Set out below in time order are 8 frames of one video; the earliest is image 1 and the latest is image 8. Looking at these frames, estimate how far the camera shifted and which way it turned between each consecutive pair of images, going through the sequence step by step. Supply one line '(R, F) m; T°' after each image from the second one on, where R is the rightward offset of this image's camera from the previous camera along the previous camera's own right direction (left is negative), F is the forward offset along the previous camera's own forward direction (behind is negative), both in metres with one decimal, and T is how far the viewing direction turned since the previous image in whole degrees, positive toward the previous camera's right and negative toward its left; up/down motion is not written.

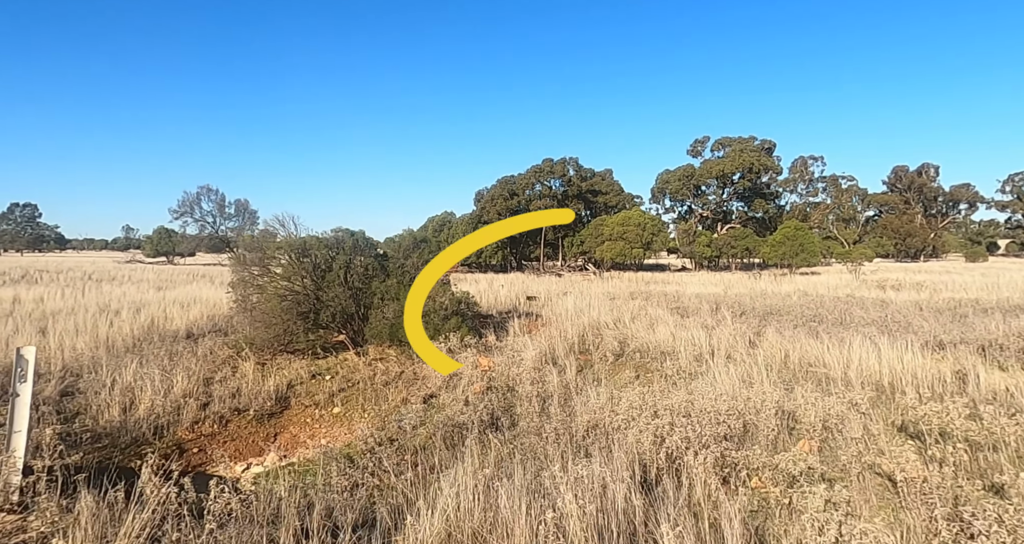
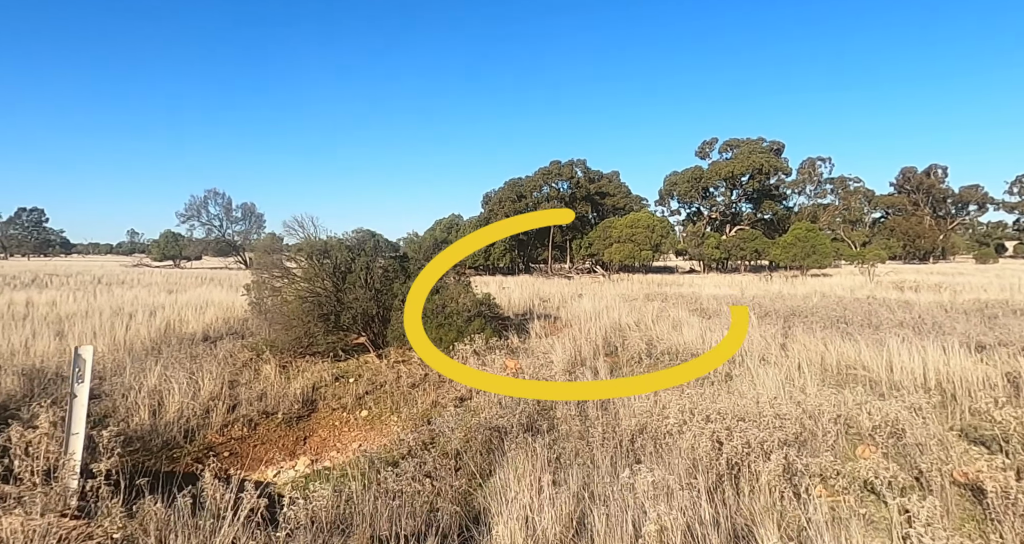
(-0.3, +0.1) m; 0°
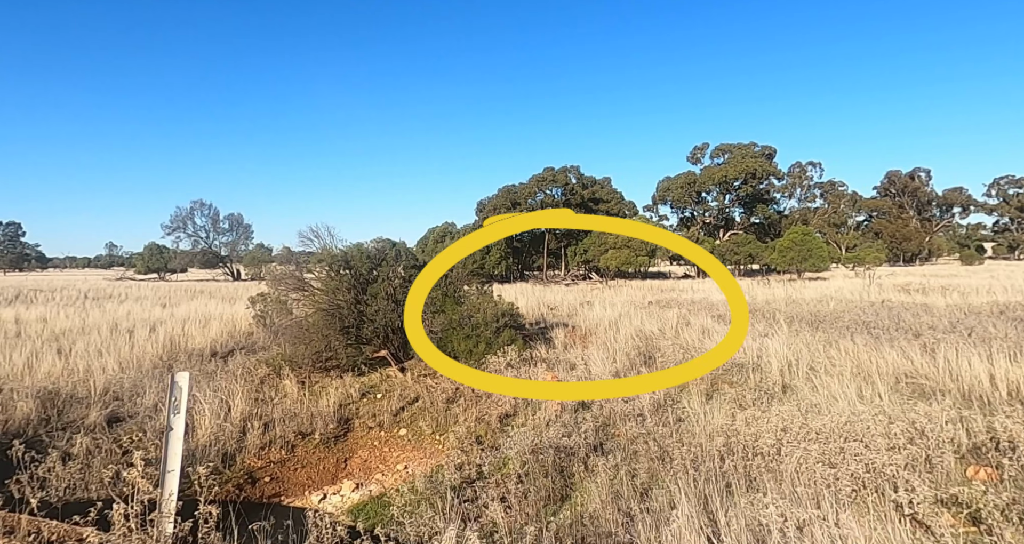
(-0.6, +0.2) m; +1°
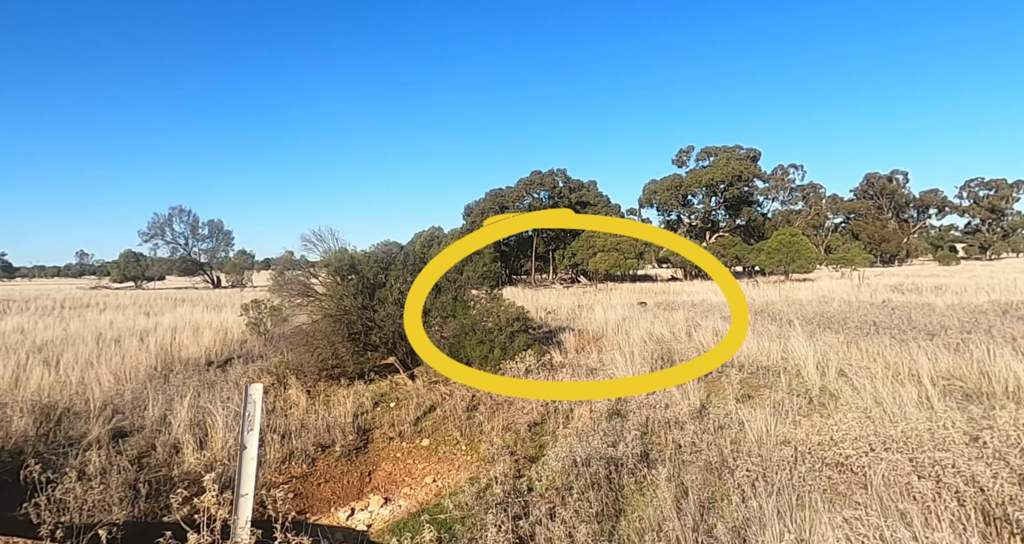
(-0.4, +0.2) m; +2°
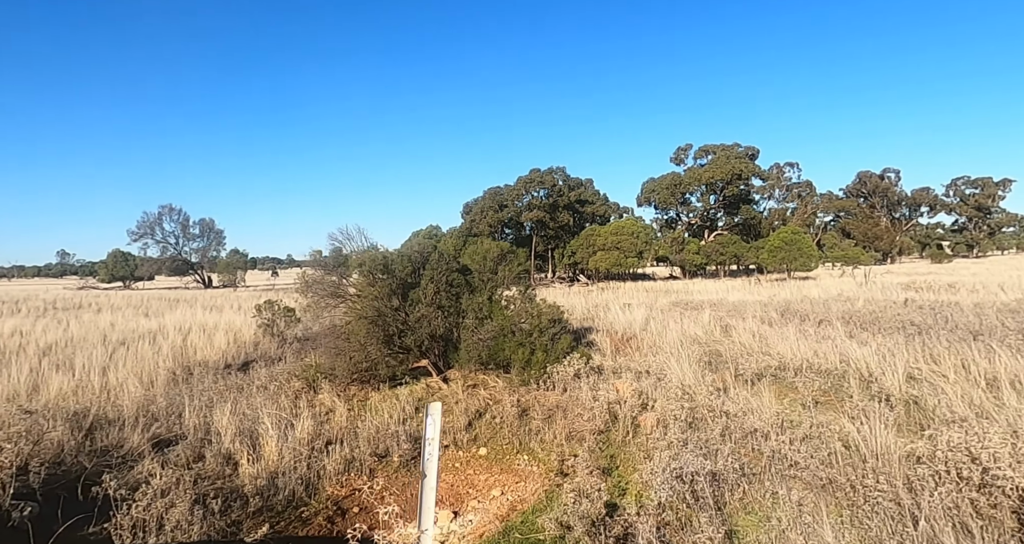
(-0.6, +0.3) m; +1°
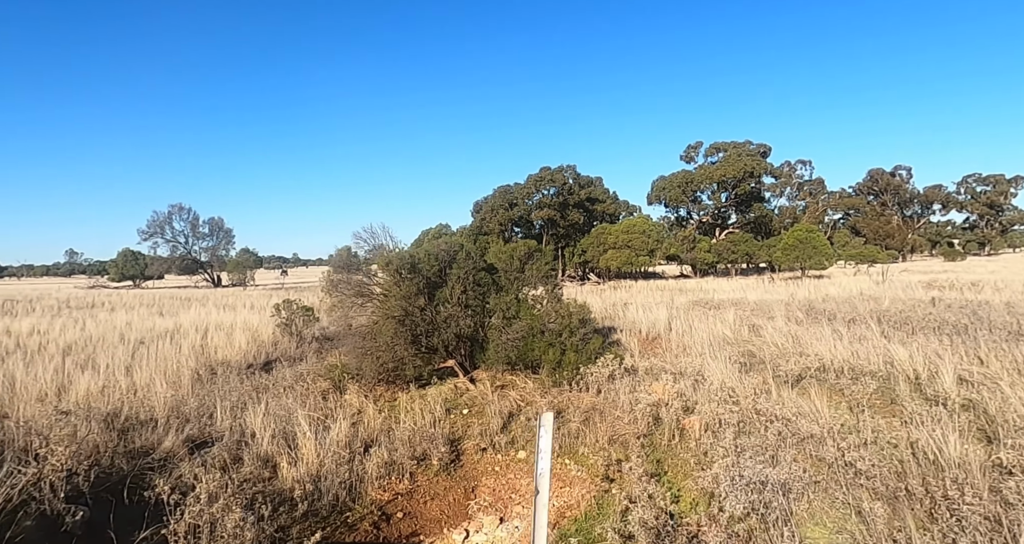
(-0.3, +0.1) m; -1°
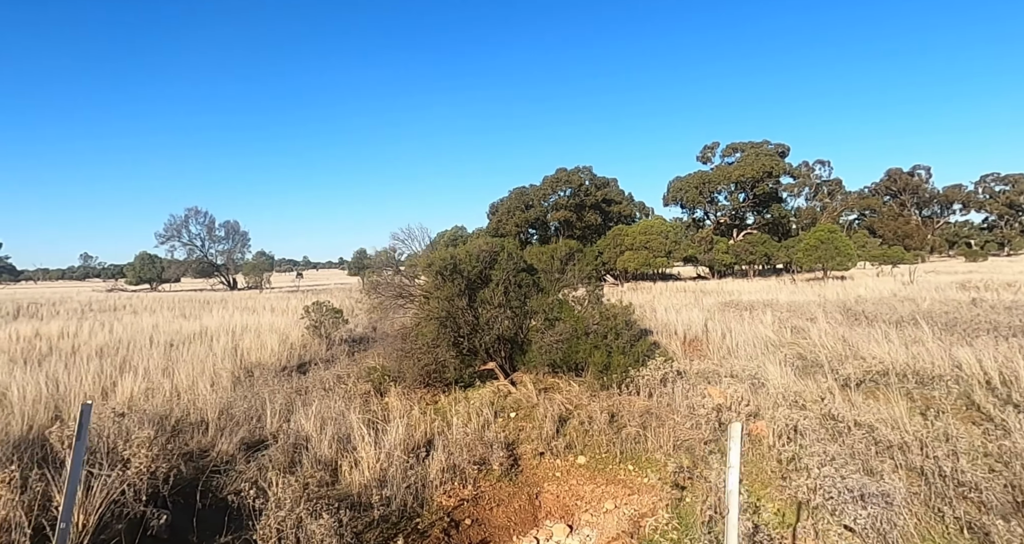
(-0.4, +0.1) m; -1°
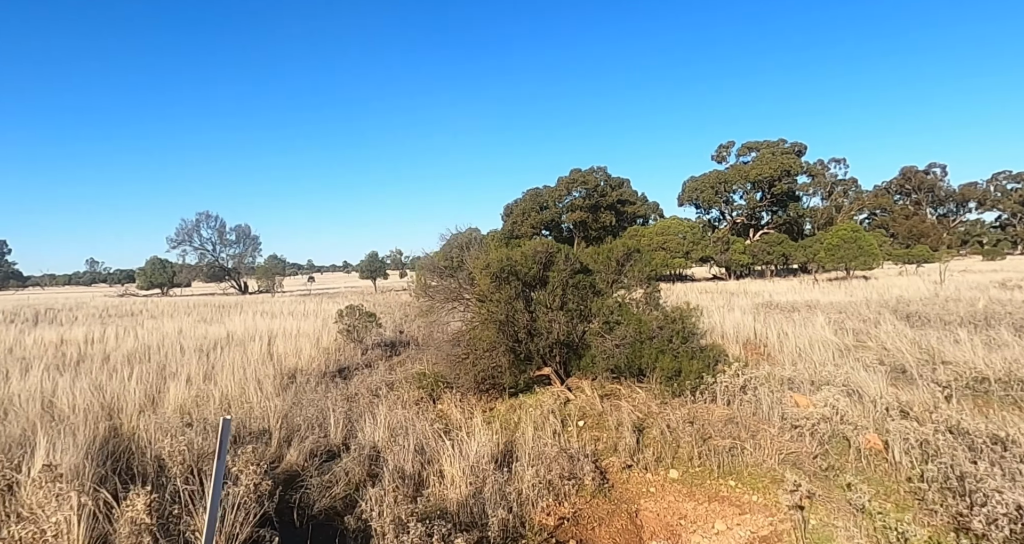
(-0.6, +0.3) m; -1°
